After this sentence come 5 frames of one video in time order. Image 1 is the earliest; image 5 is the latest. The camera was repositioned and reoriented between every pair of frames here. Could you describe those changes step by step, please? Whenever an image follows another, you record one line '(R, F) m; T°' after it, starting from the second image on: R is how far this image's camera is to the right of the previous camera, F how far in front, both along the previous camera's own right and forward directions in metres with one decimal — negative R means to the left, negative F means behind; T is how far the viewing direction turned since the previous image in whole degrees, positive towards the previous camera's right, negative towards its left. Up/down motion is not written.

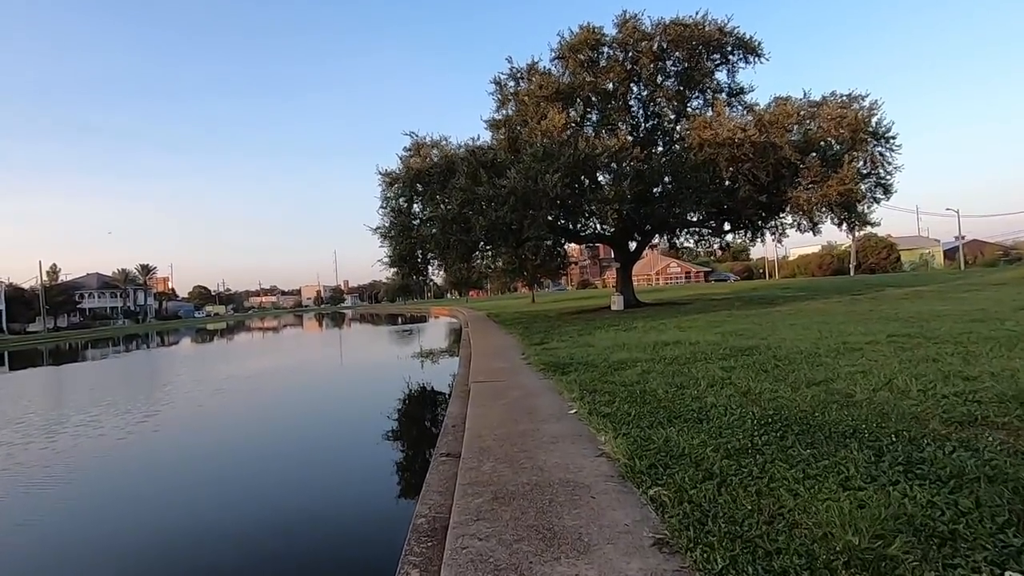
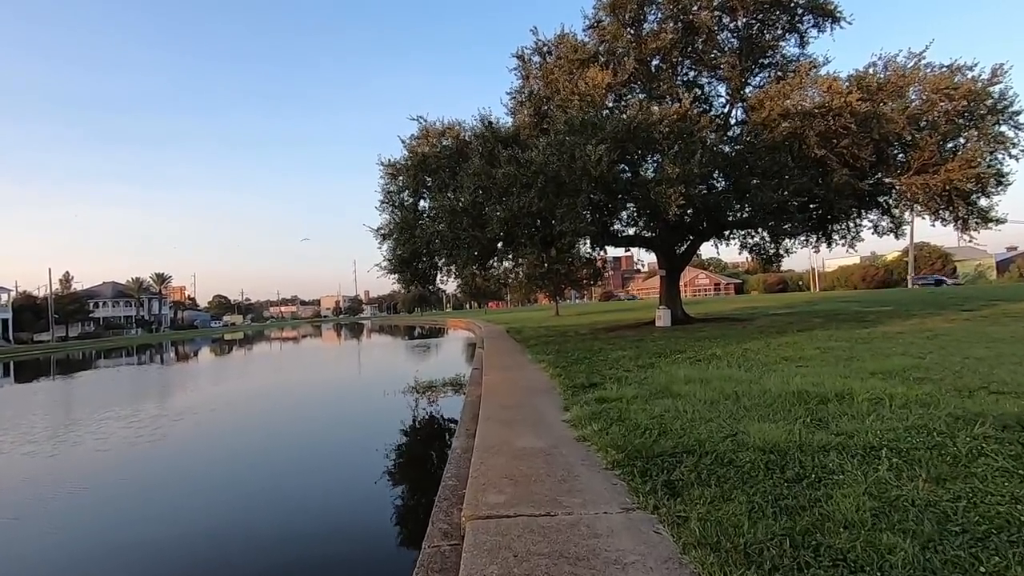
(-0.1, +3.6) m; -2°
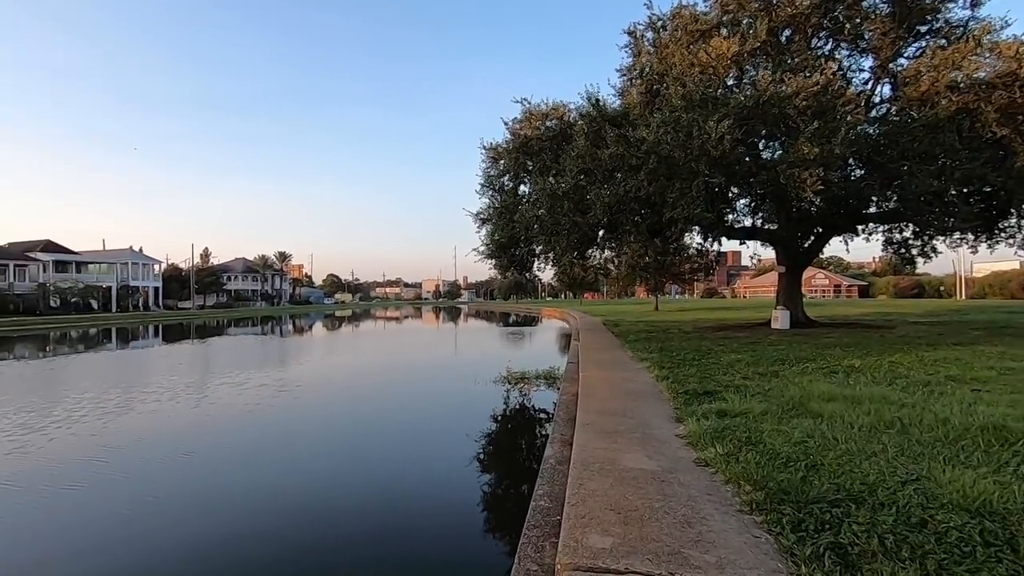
(-0.1, +0.8) m; -9°
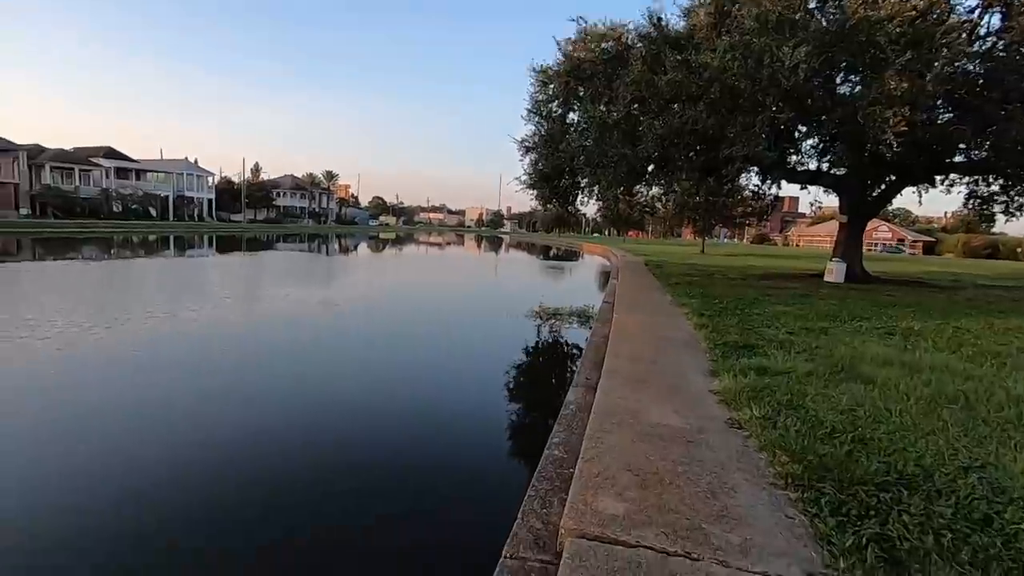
(+0.1, +0.4) m; -4°
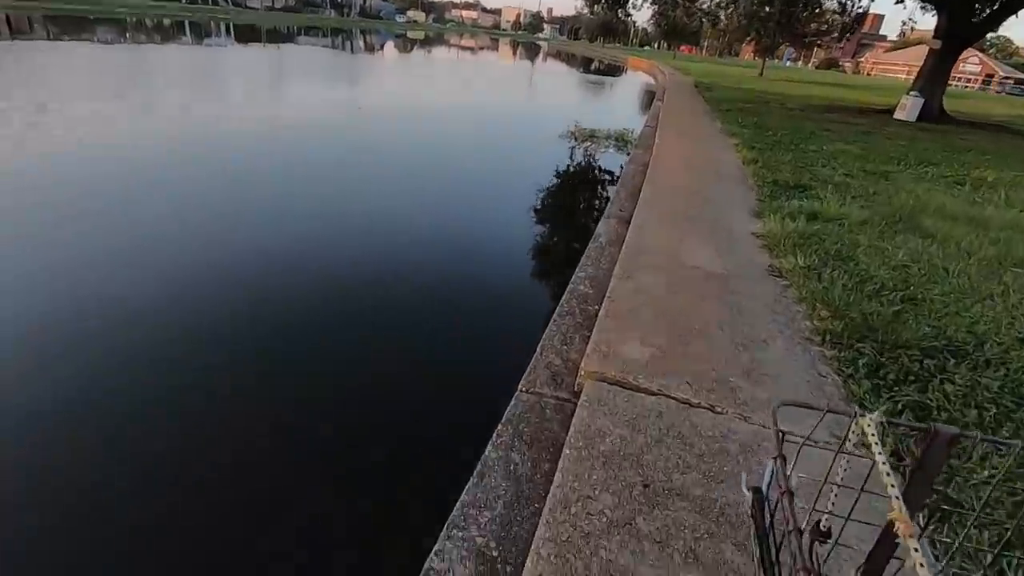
(0.0, +0.3) m; -2°
